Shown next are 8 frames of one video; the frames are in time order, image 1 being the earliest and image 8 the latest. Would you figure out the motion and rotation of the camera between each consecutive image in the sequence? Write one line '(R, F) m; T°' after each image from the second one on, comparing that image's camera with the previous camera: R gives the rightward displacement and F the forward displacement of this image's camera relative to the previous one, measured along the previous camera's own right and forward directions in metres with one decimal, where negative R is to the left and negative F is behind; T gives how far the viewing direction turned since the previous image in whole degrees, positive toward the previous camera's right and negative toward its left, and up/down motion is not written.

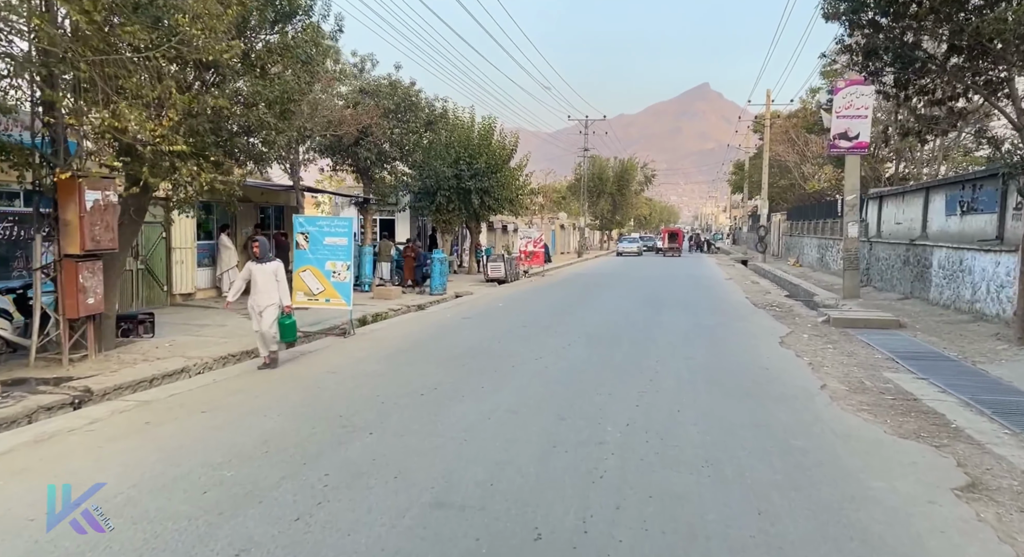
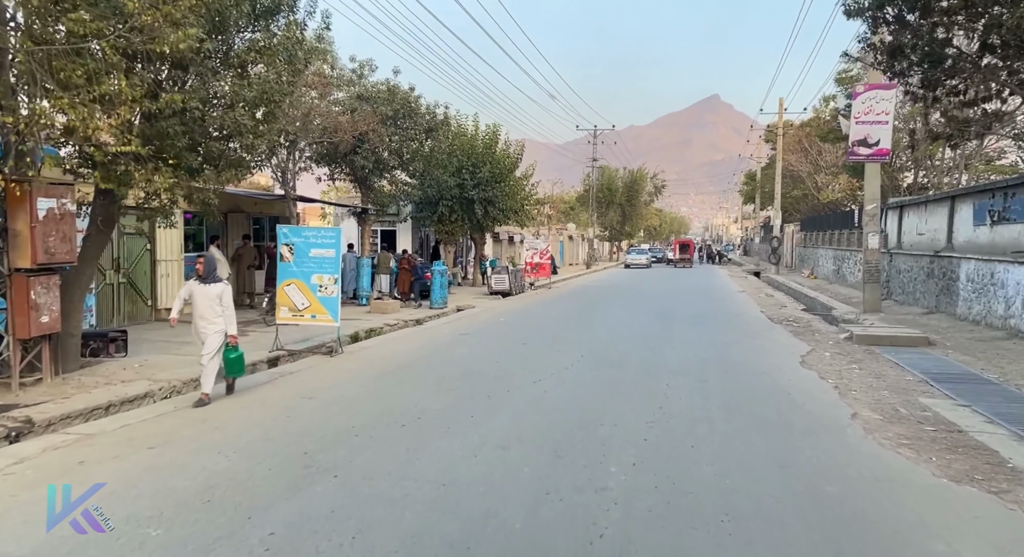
(+0.2, +0.8) m; -1°
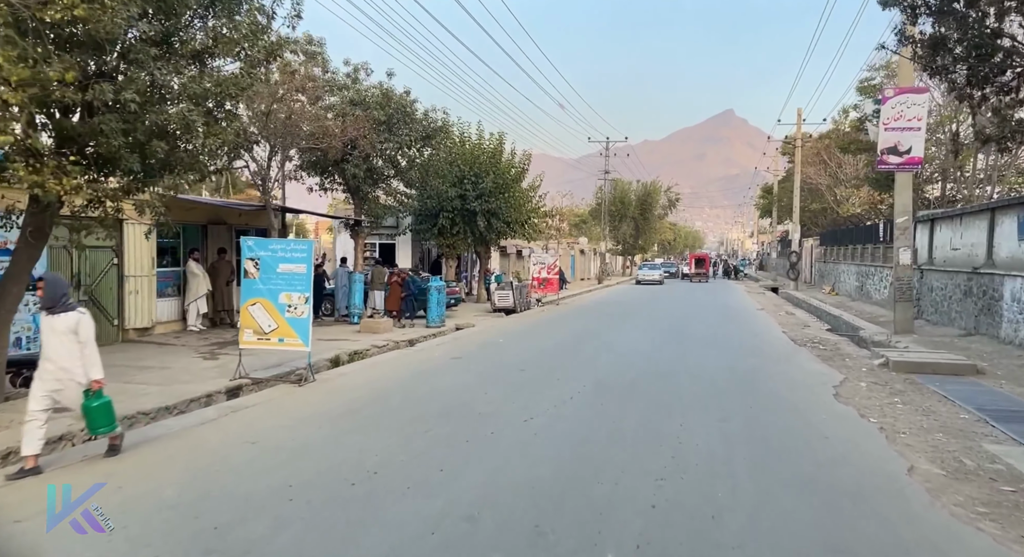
(+0.3, +1.3) m; -1°
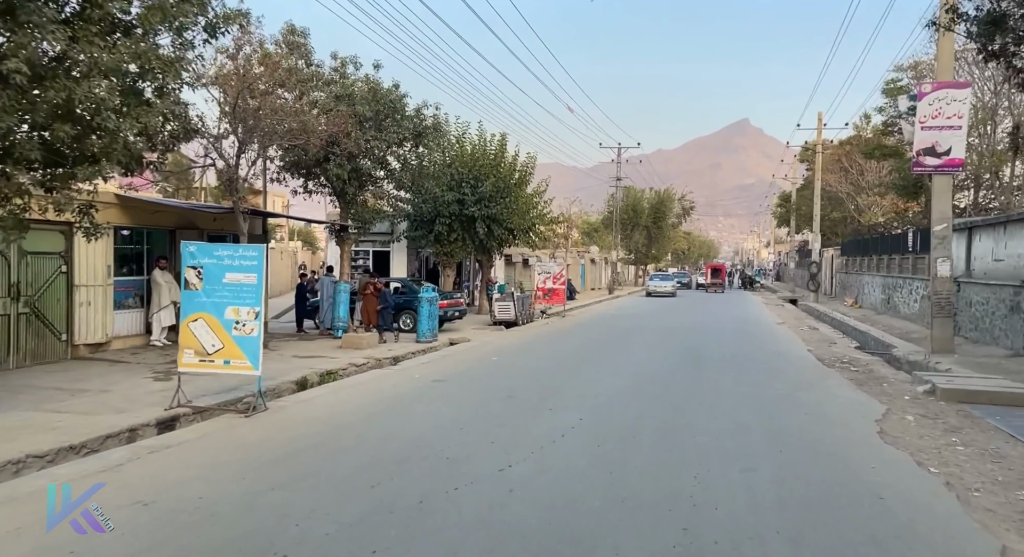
(+0.3, +1.5) m; -1°
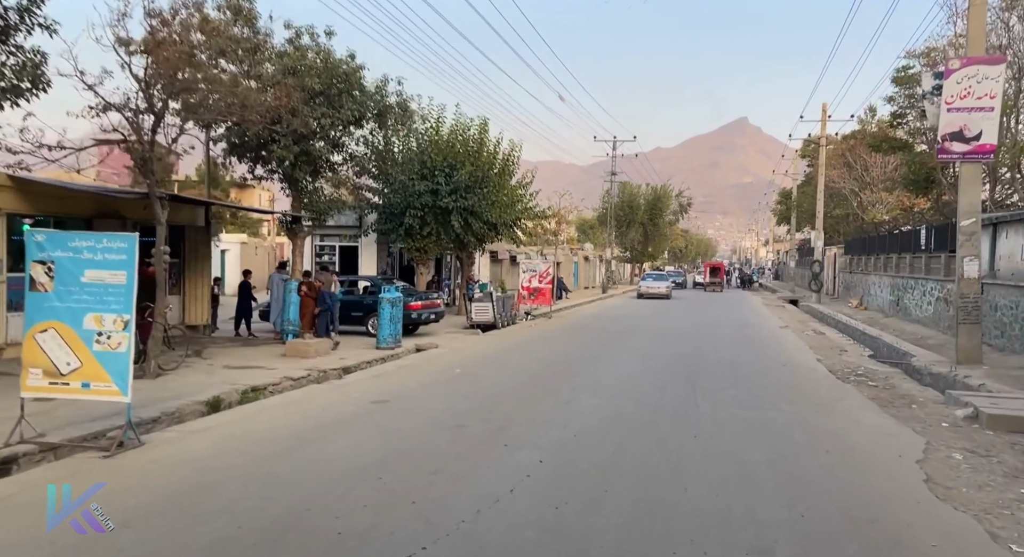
(+0.5, +1.9) m; 0°
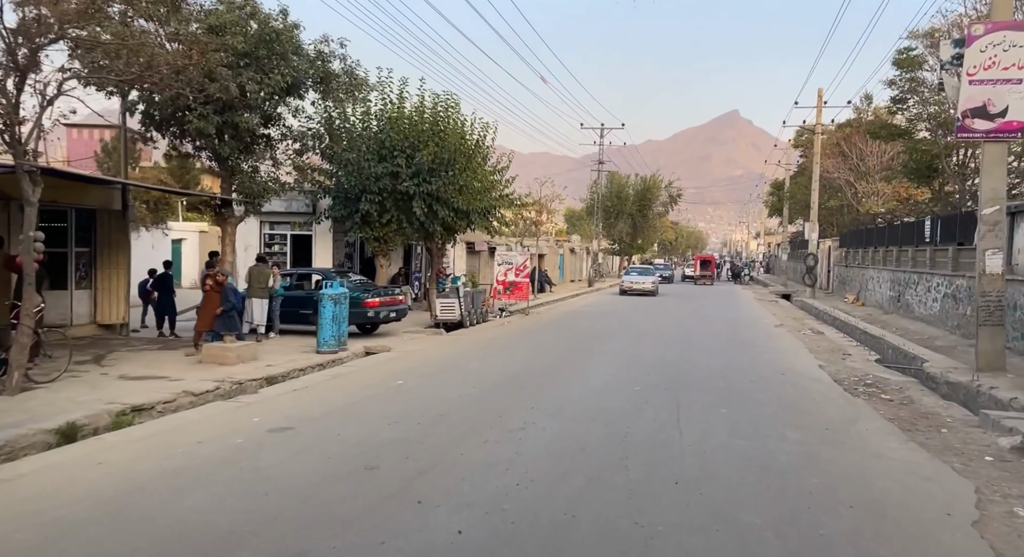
(+0.5, +1.9) m; +1°
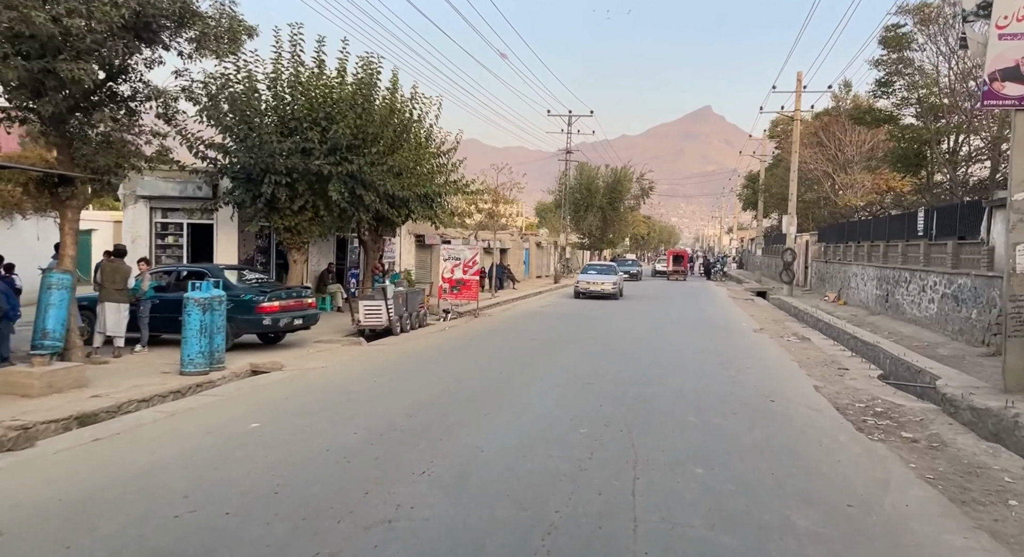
(+0.8, +2.7) m; +2°
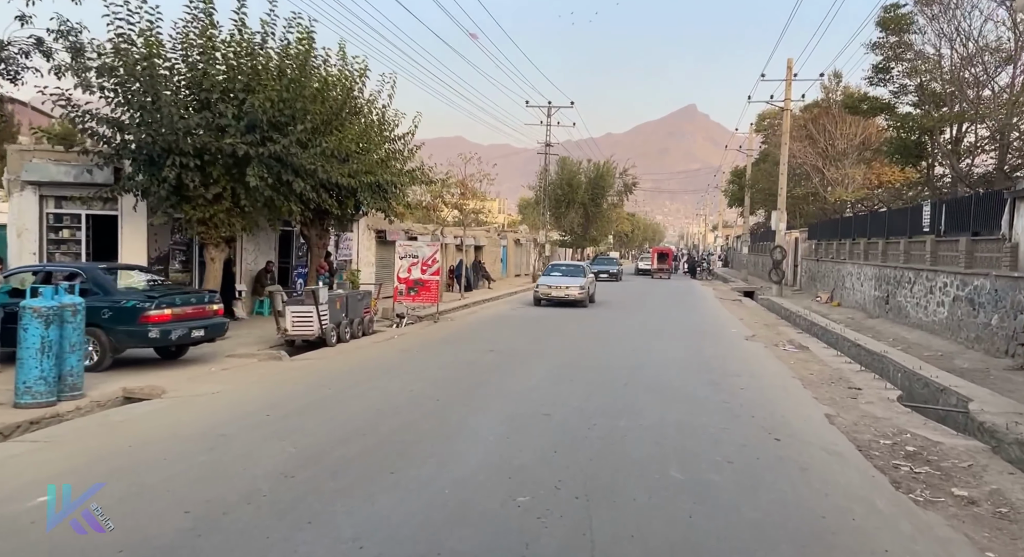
(+0.6, +2.1) m; +1°
